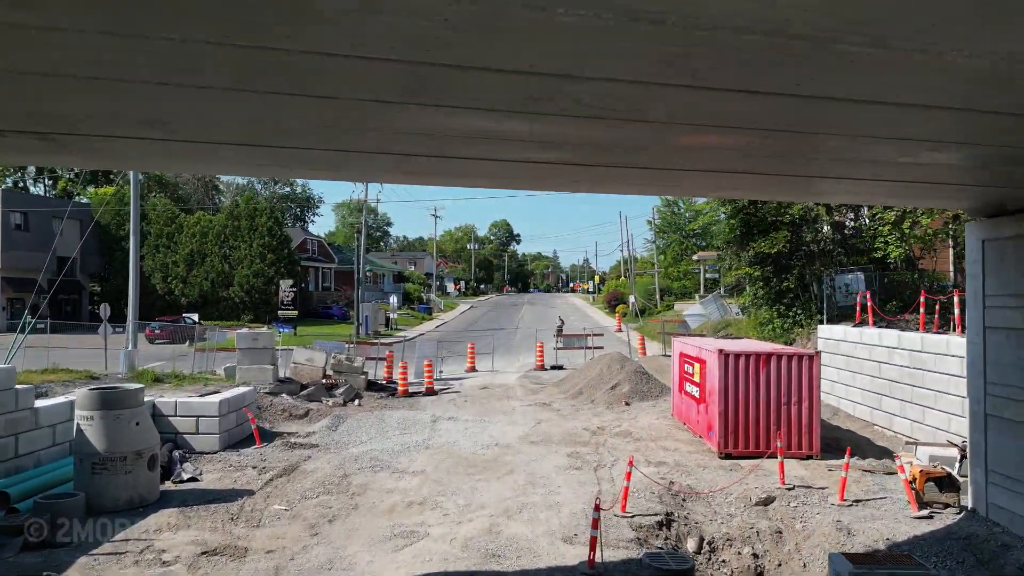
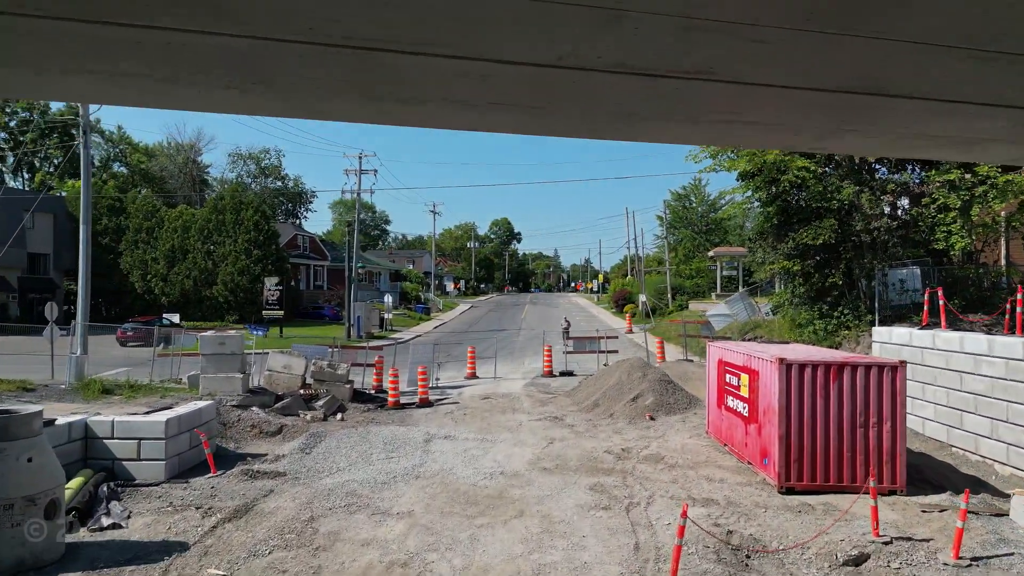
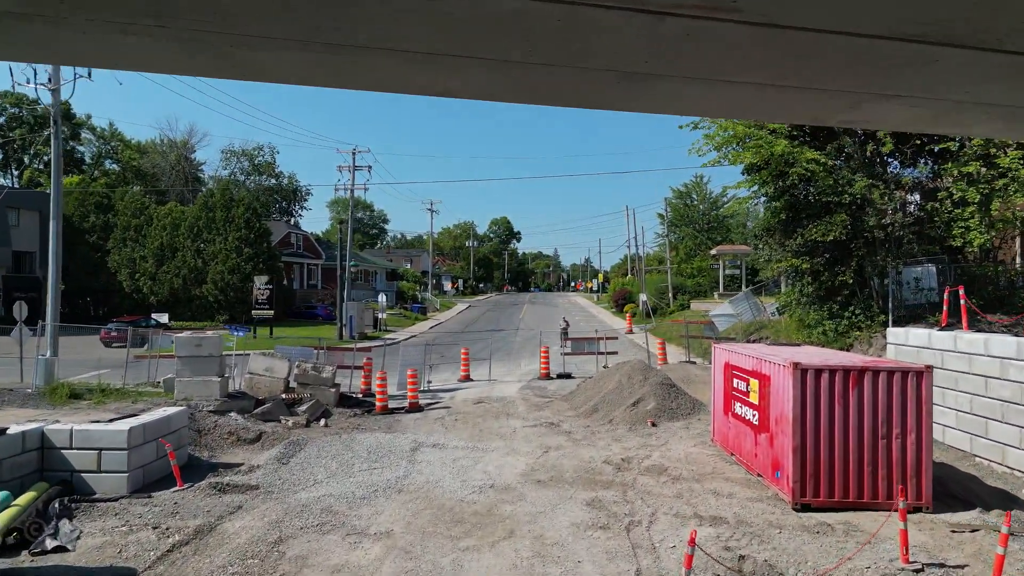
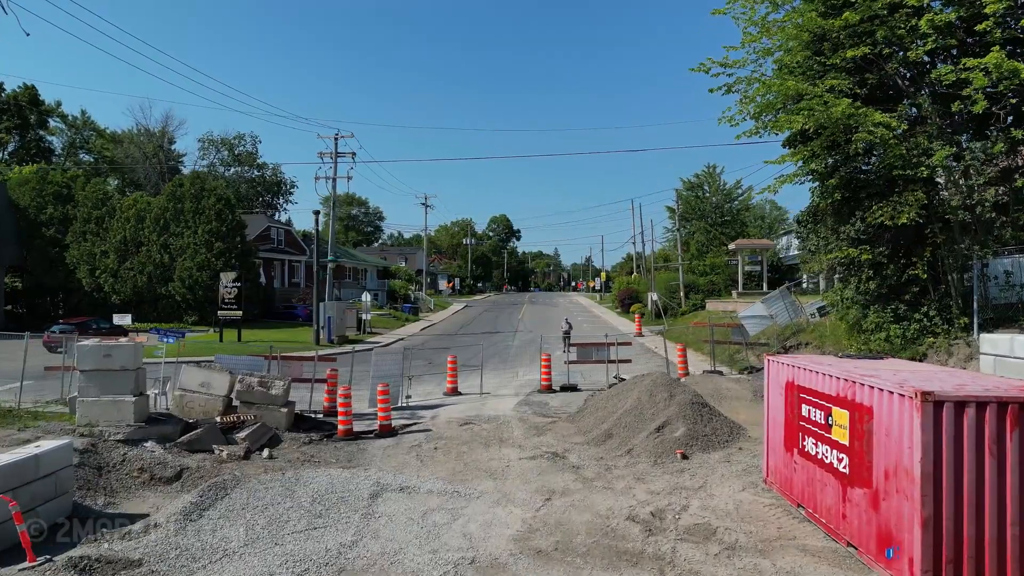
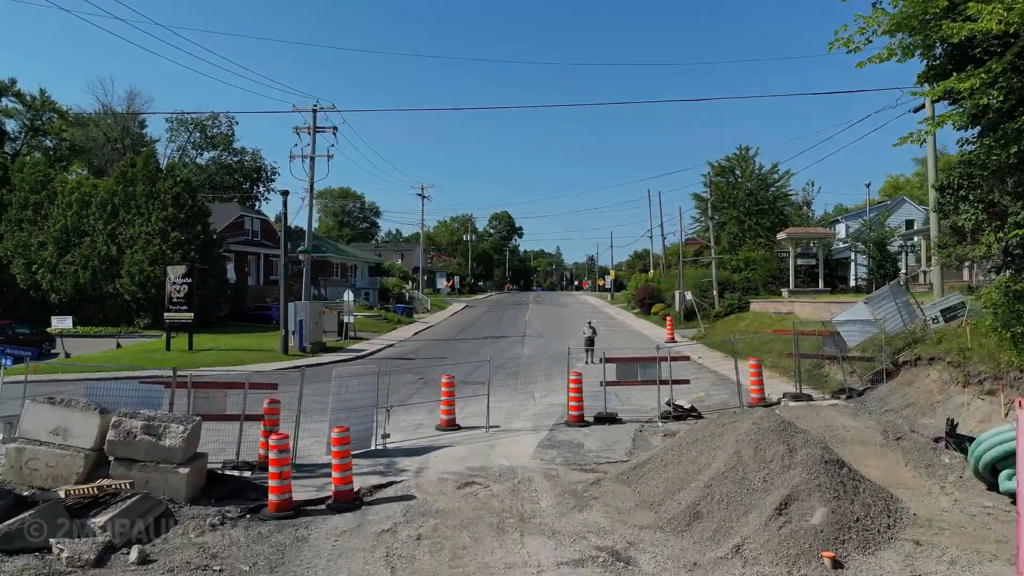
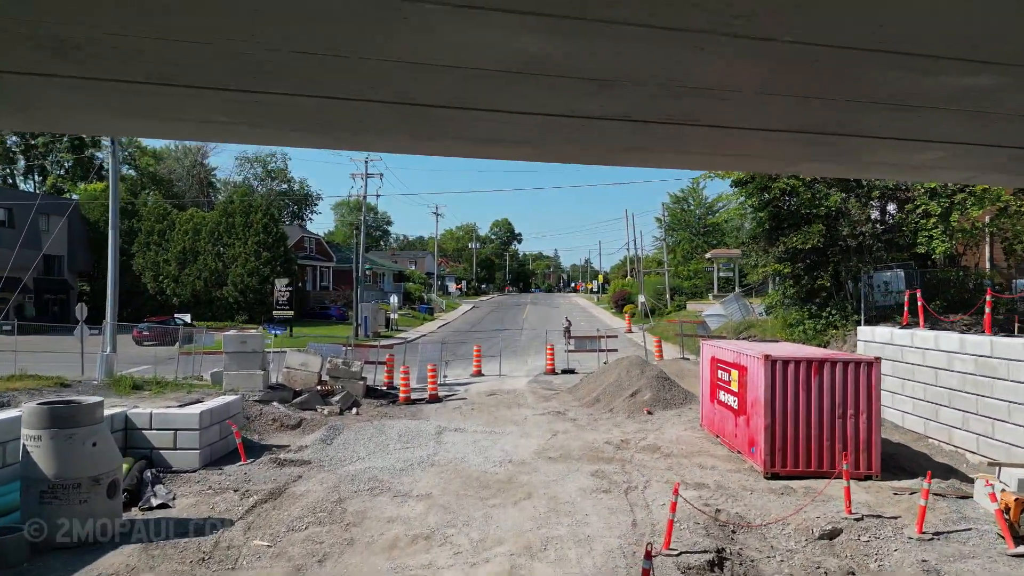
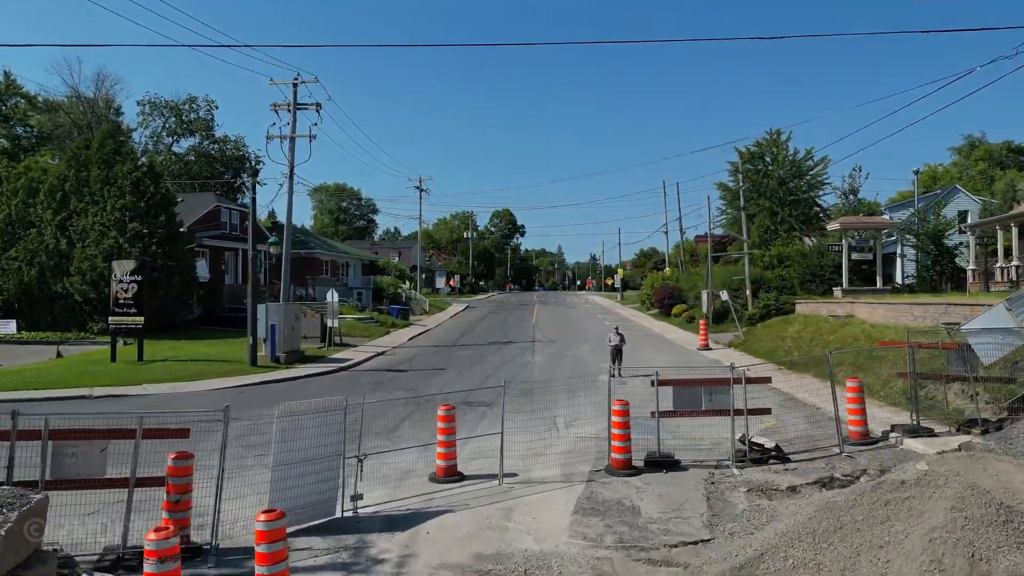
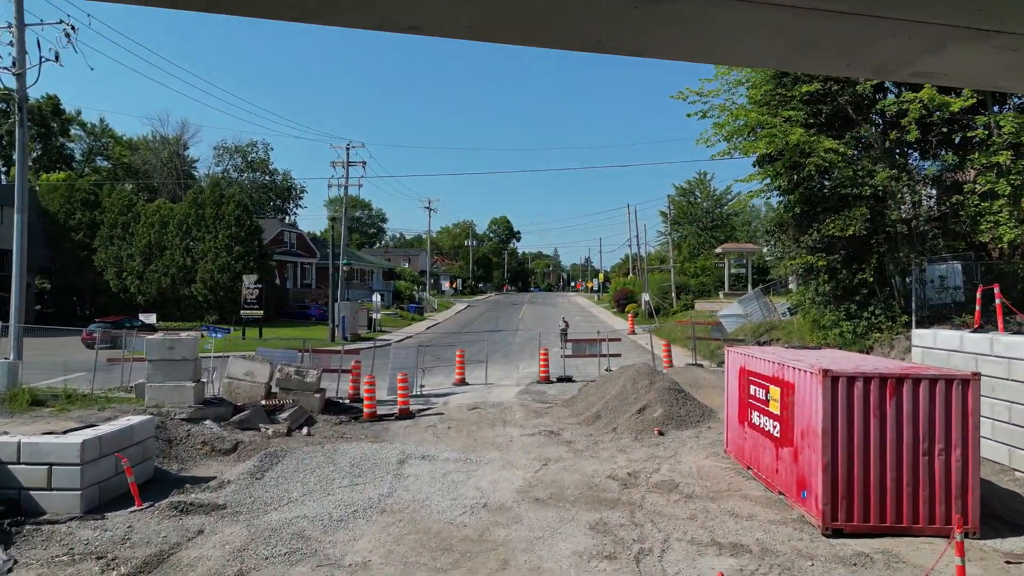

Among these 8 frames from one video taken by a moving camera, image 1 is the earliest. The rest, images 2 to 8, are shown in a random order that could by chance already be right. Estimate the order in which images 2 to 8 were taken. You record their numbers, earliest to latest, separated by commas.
6, 2, 3, 8, 4, 5, 7
